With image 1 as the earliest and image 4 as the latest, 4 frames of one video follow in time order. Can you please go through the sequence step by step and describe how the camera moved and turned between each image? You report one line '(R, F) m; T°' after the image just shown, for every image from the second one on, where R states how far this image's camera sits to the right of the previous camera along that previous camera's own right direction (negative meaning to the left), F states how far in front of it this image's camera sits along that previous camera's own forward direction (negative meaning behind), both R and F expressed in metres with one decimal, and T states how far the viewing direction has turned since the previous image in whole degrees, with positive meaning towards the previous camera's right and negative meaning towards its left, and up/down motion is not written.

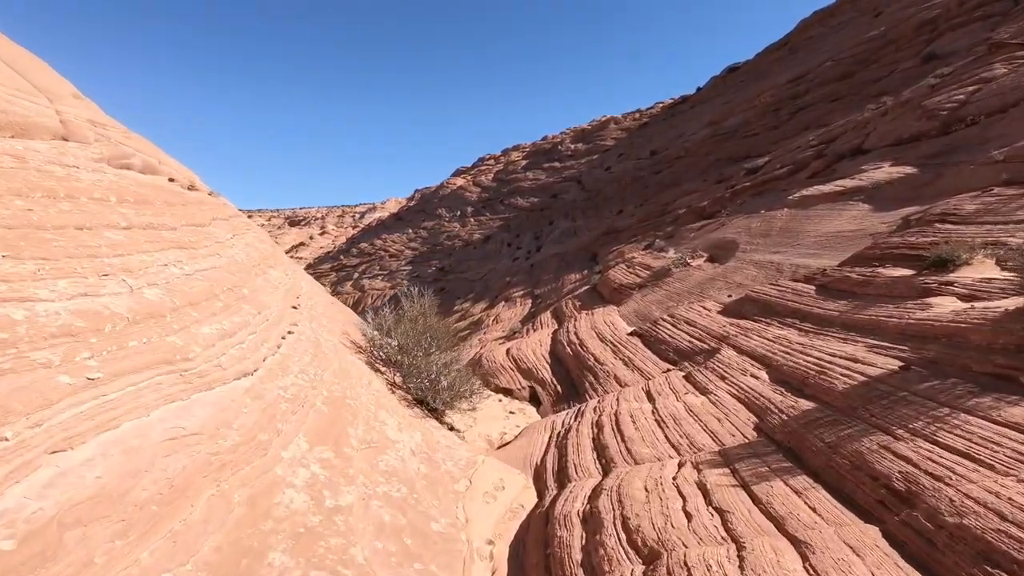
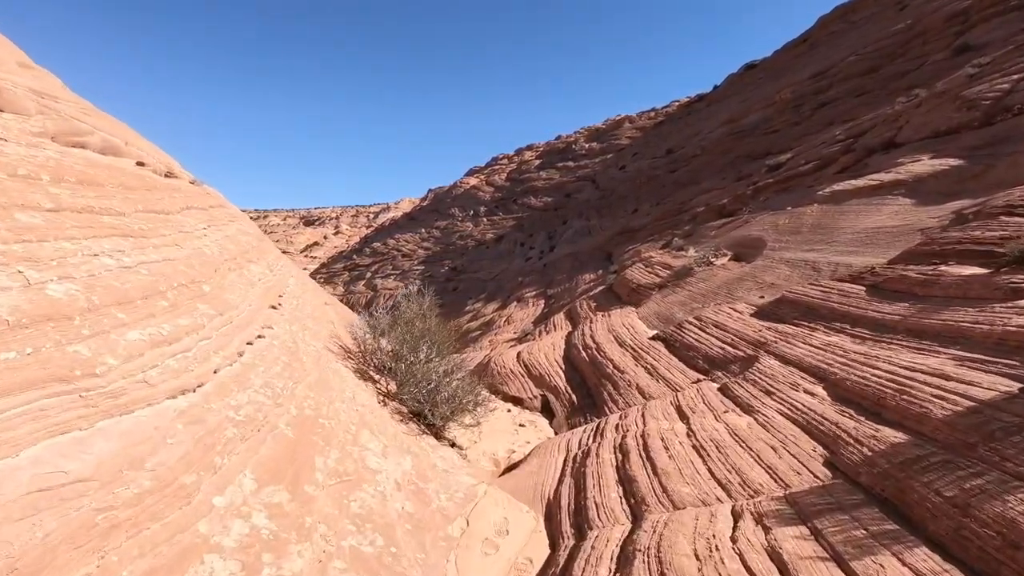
(0.0, +0.9) m; -1°
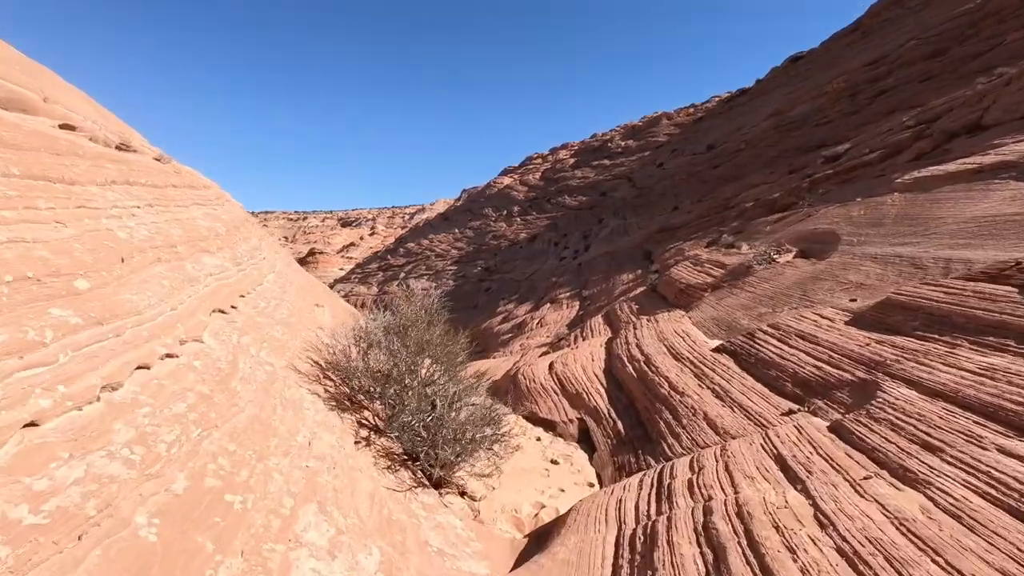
(0.0, +1.6) m; -4°
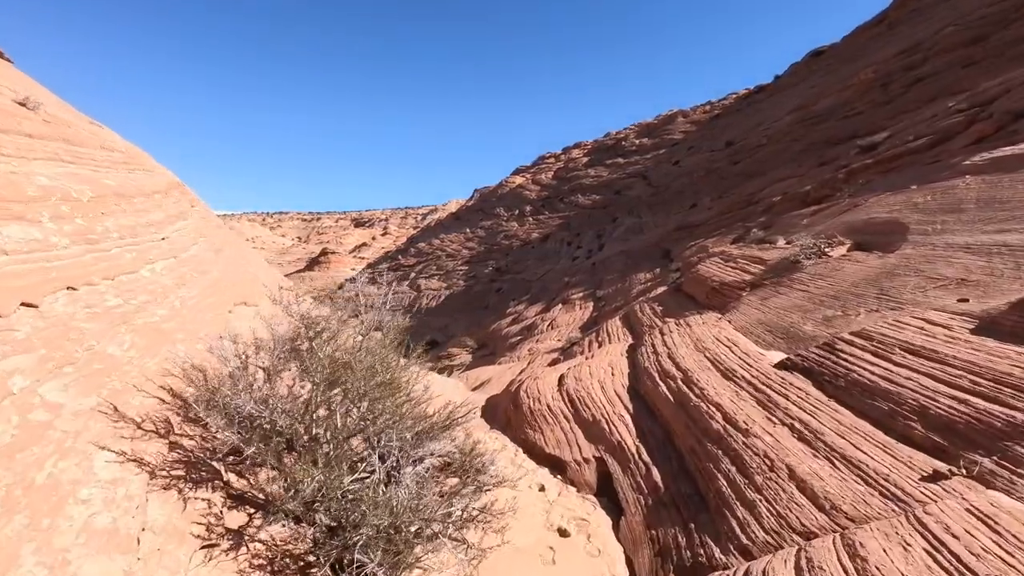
(+0.2, +1.9) m; -1°
